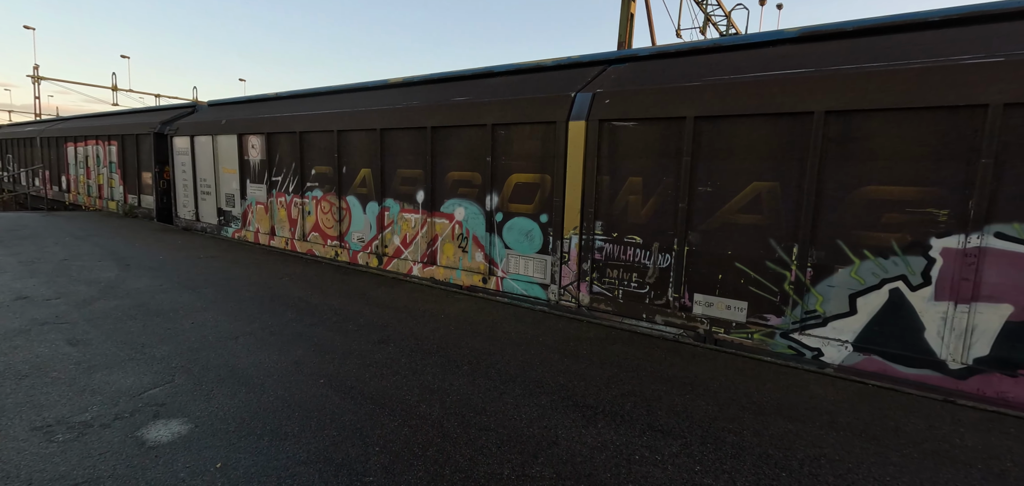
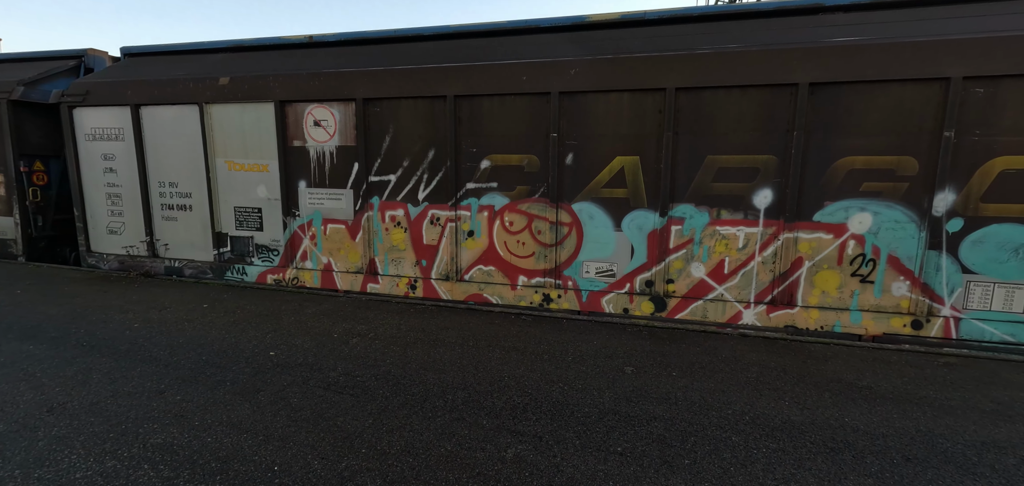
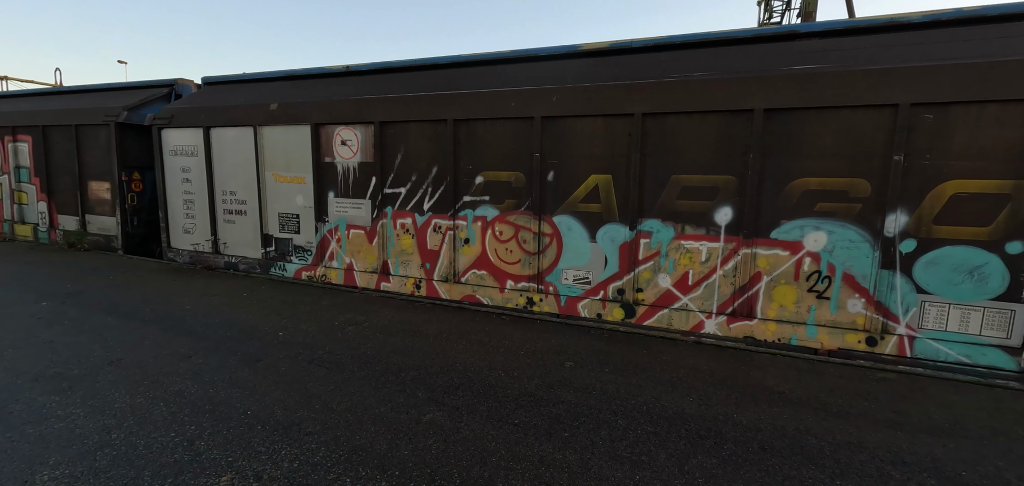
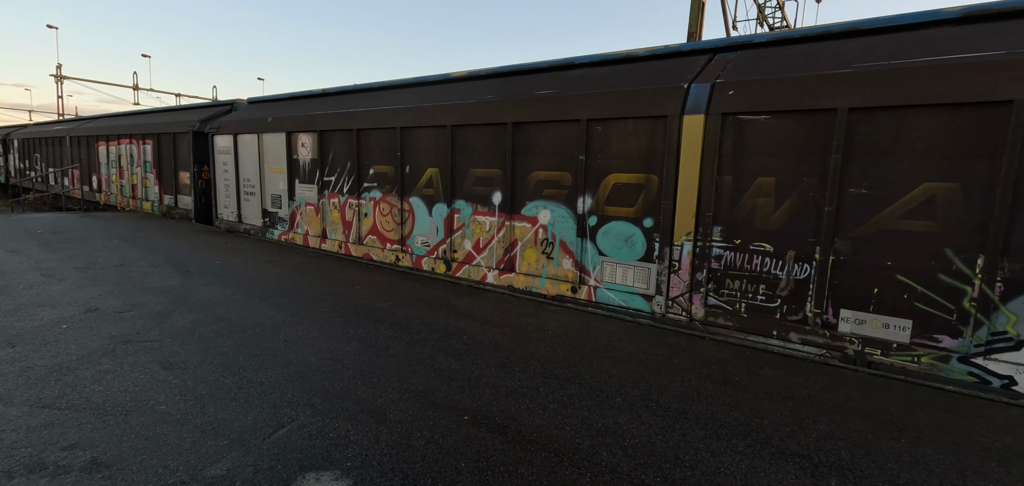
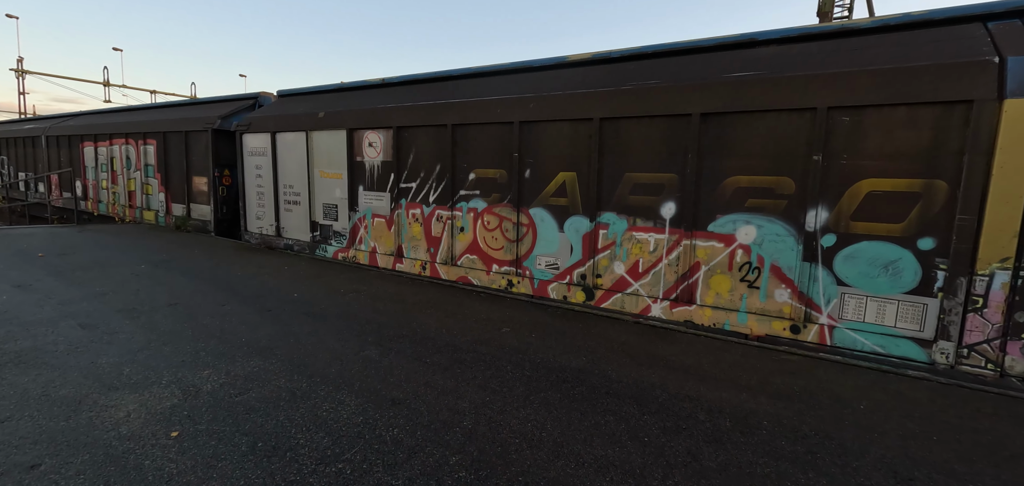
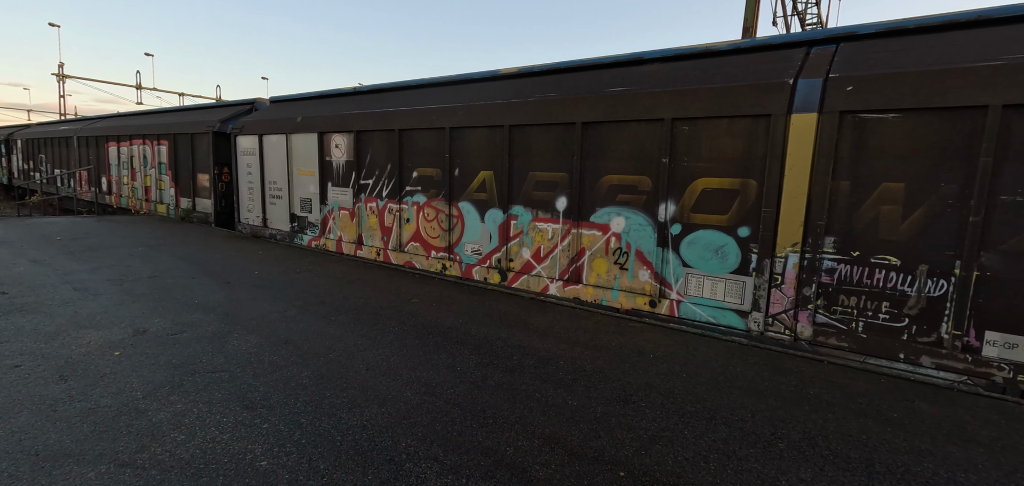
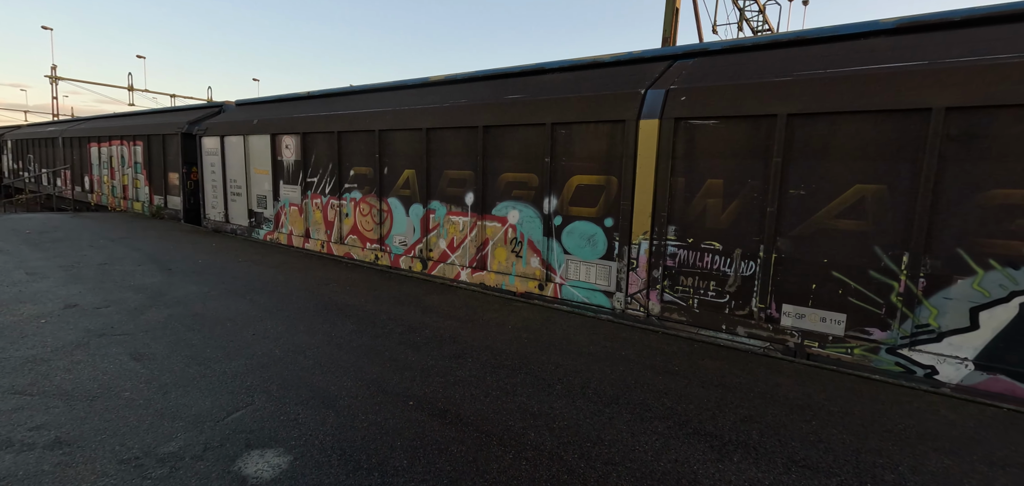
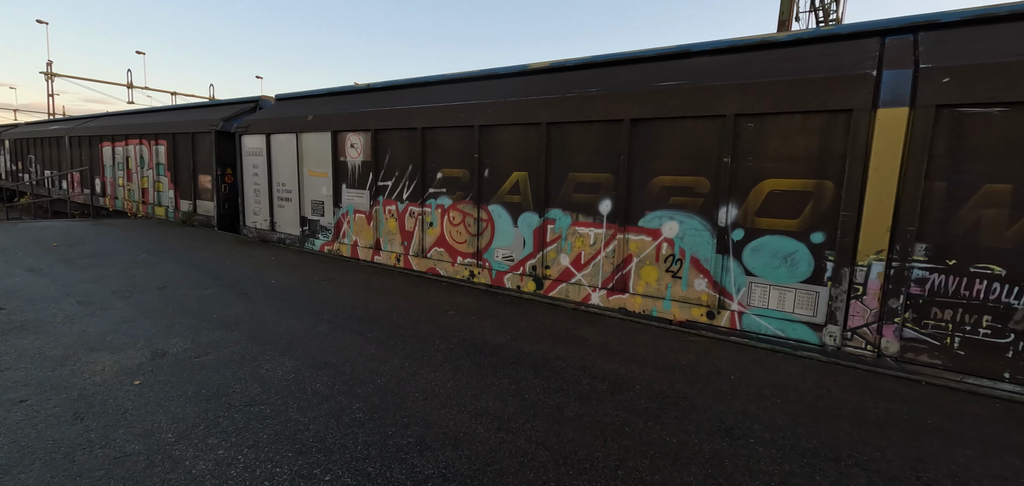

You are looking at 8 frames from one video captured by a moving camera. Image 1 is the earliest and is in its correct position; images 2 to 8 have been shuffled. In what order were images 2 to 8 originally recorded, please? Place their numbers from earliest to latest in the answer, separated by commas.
7, 4, 6, 8, 5, 3, 2
